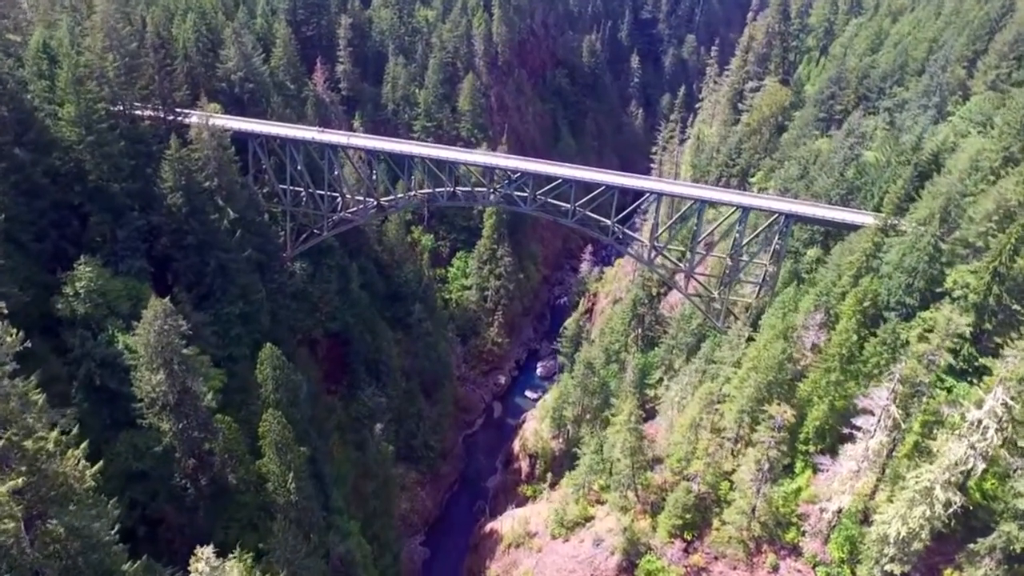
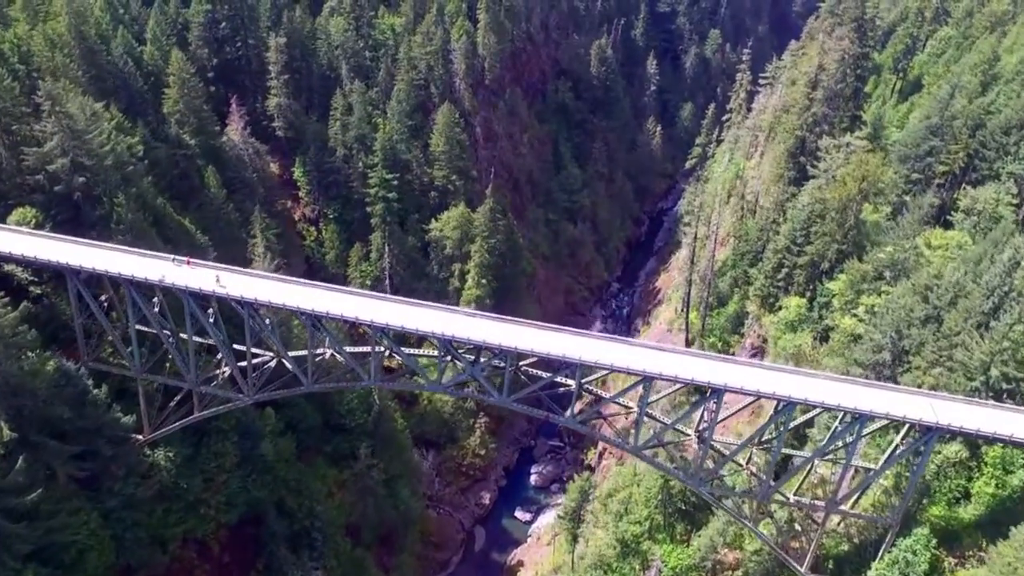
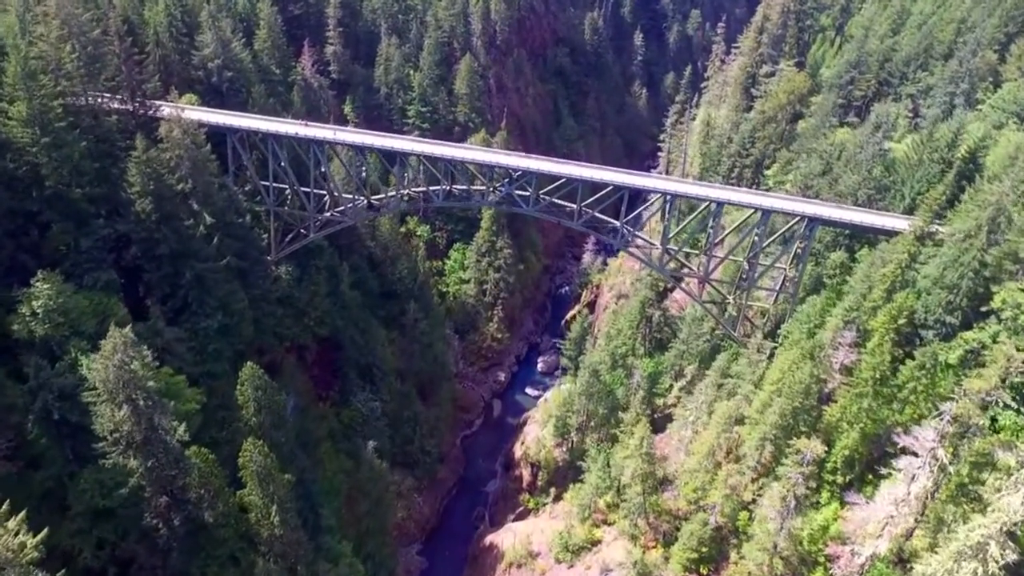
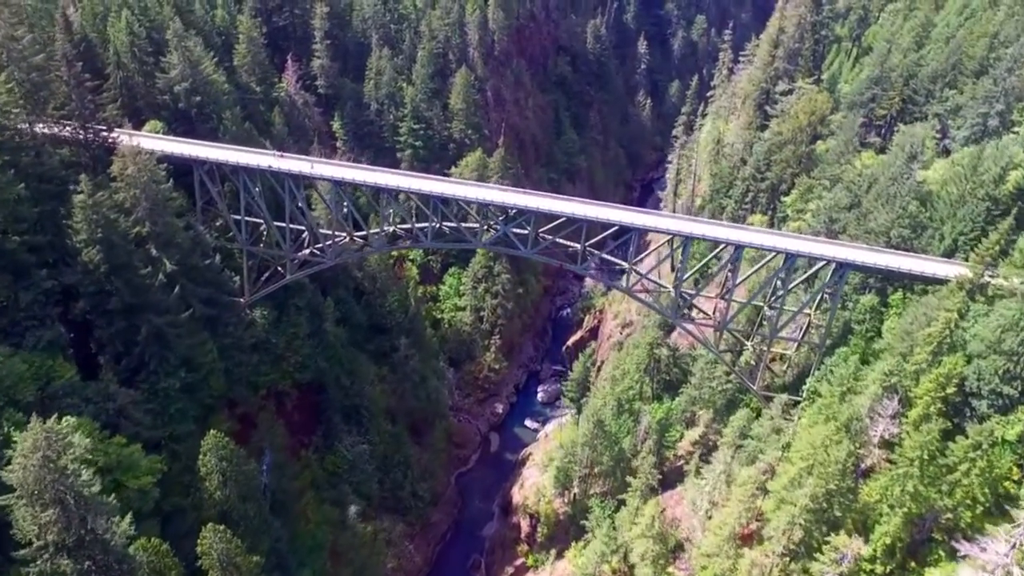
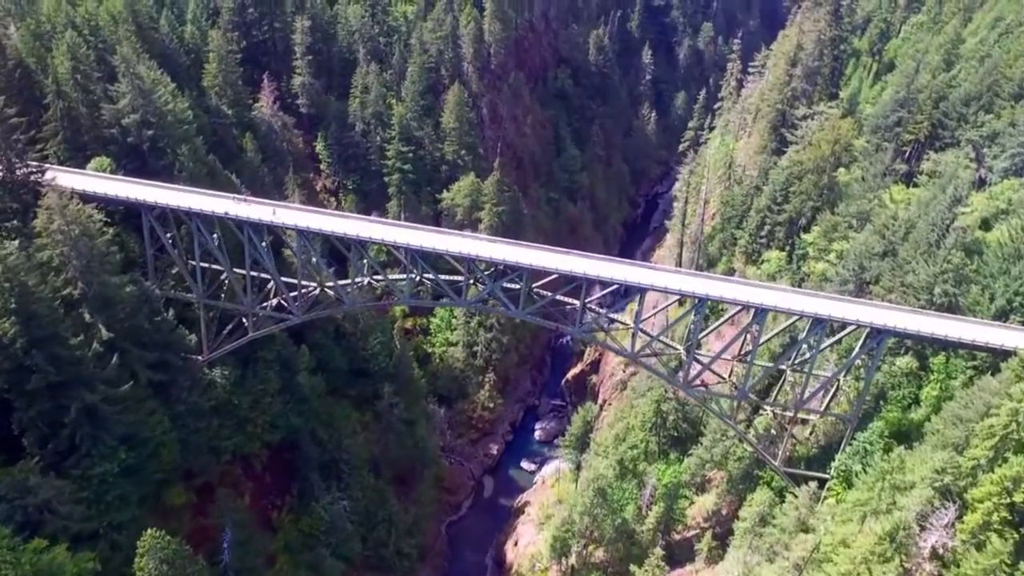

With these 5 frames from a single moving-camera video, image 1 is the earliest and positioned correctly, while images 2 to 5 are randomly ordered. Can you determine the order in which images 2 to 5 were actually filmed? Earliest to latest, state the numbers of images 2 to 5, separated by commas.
3, 4, 5, 2
